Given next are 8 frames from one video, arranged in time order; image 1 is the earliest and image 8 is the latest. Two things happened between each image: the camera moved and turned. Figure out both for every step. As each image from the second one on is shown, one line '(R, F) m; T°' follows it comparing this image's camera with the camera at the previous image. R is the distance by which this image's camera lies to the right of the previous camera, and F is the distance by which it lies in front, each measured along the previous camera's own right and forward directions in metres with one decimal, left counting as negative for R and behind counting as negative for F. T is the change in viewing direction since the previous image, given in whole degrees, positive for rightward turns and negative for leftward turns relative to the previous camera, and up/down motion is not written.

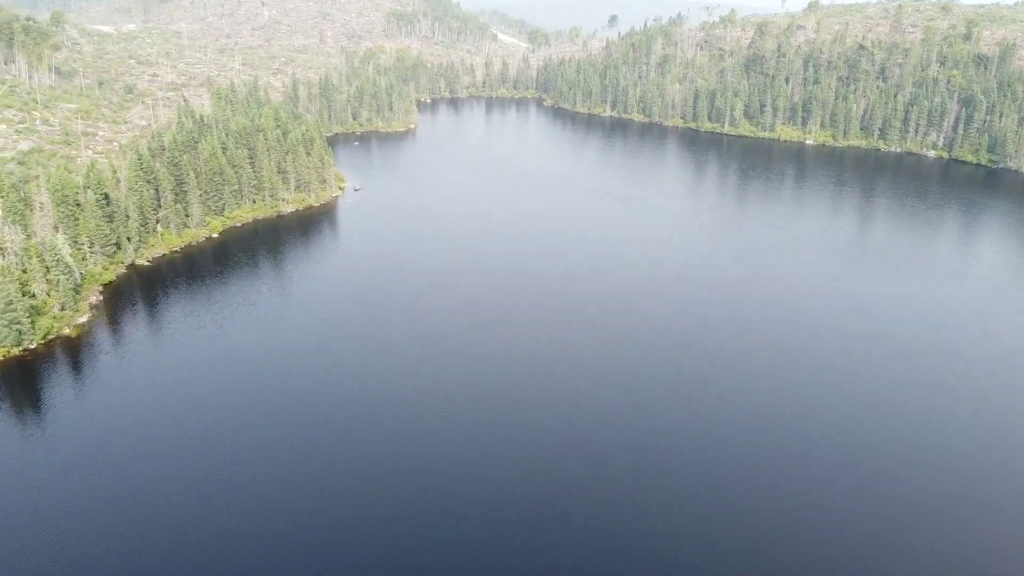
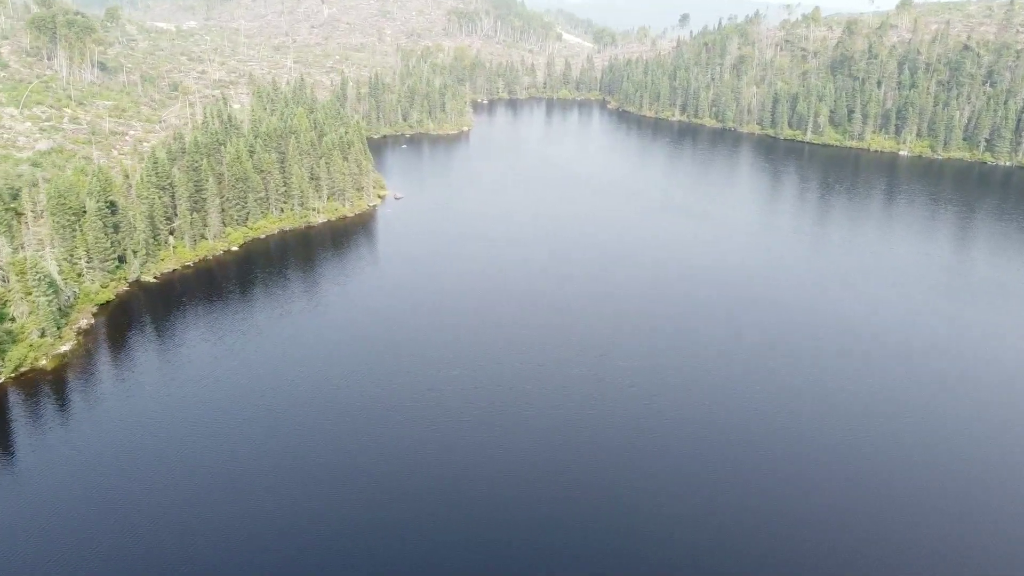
(+0.9, +13.3) m; -5°
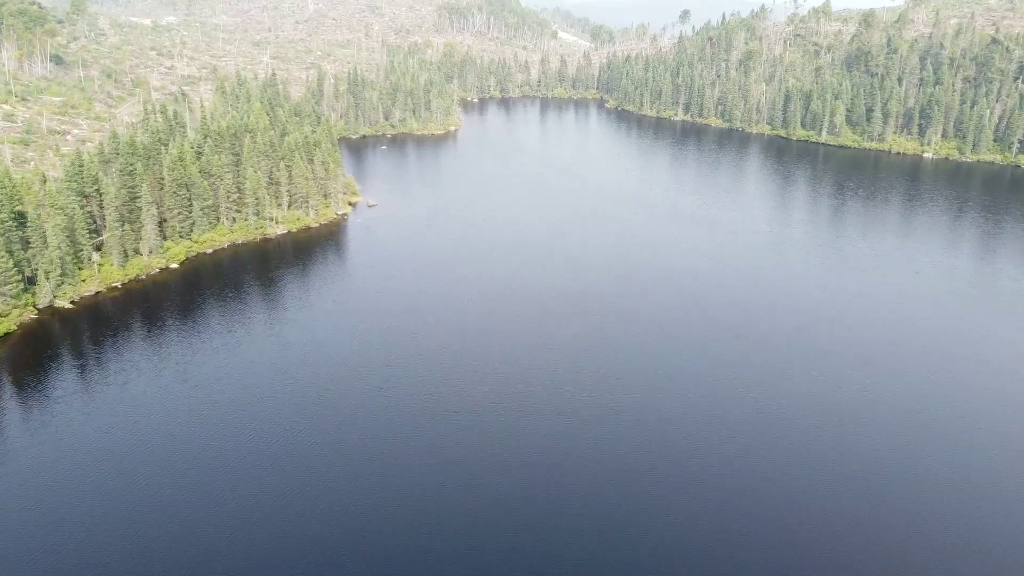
(+1.4, +12.9) m; 0°
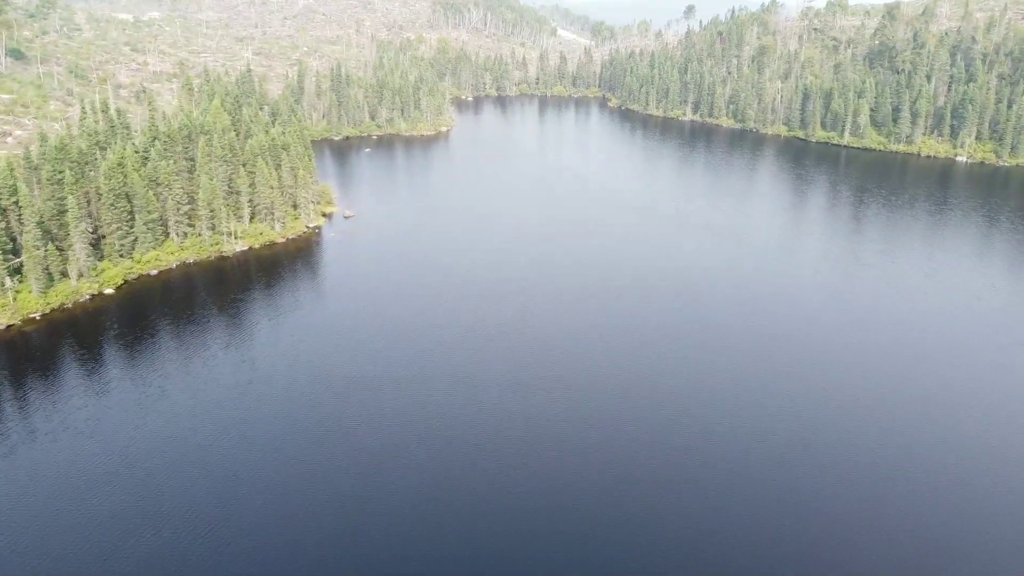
(+0.6, +11.8) m; 0°
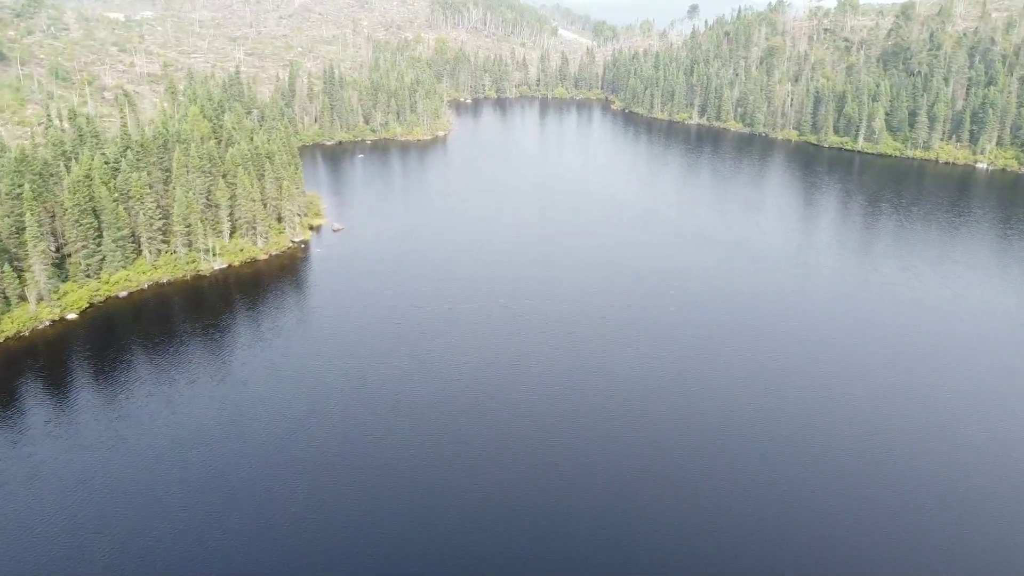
(+0.1, +5.6) m; 0°
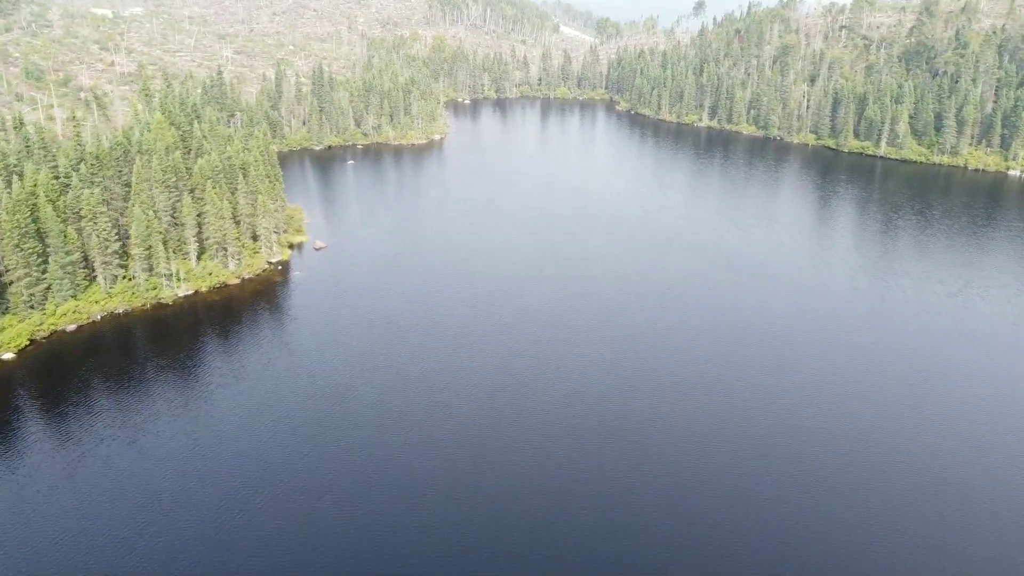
(+0.1, +7.9) m; 0°
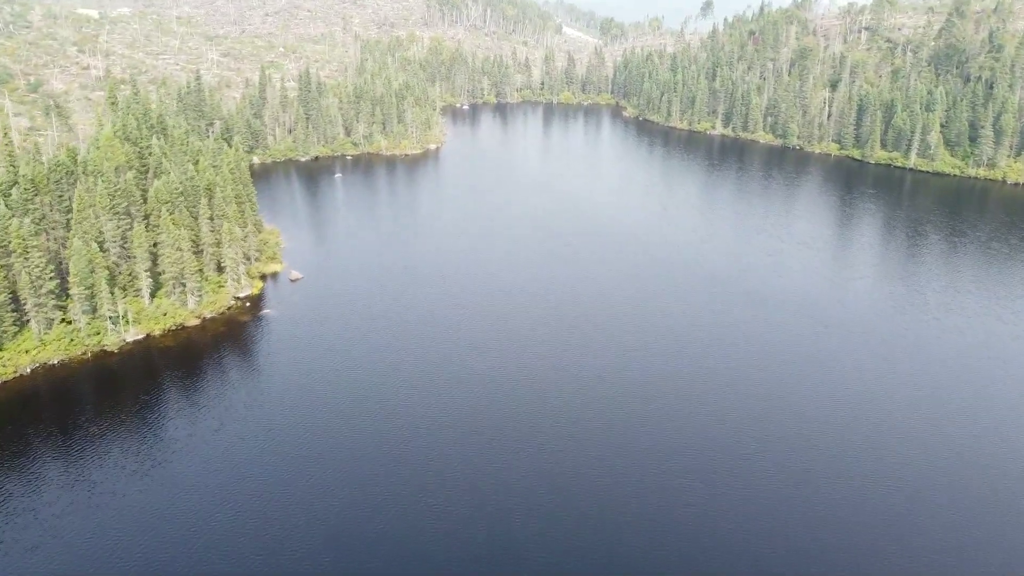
(0.0, +9.1) m; 0°
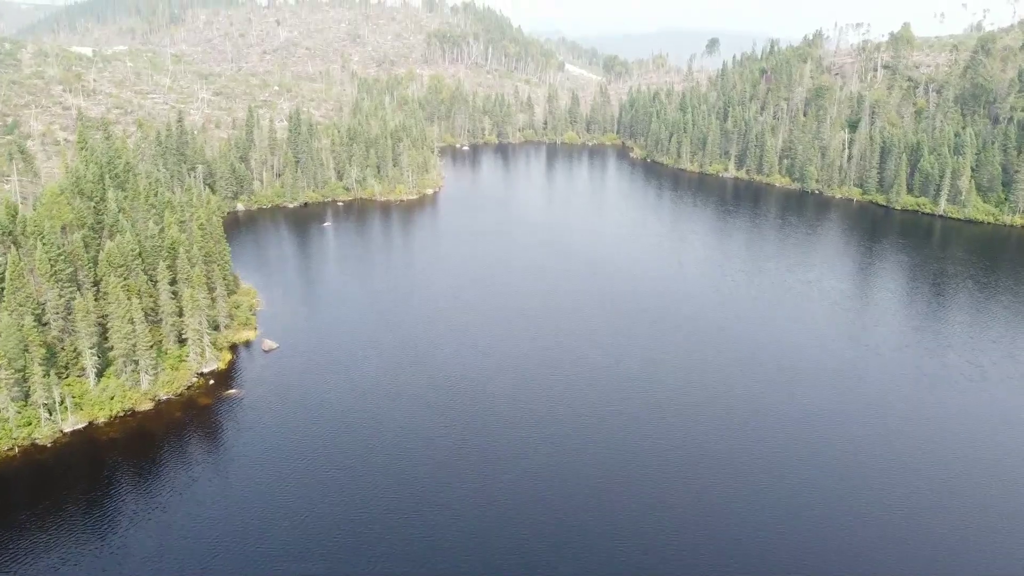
(-0.2, +8.1) m; 0°
